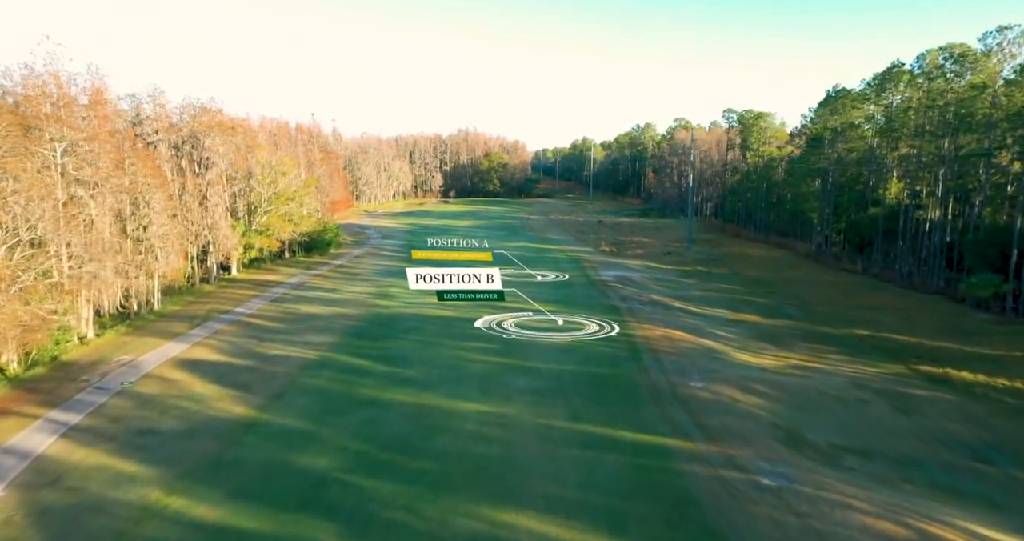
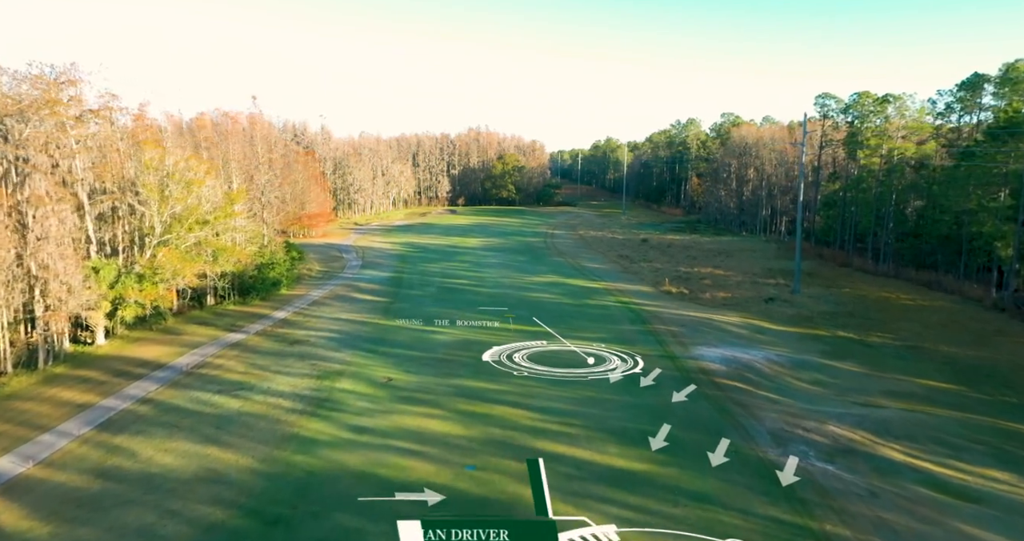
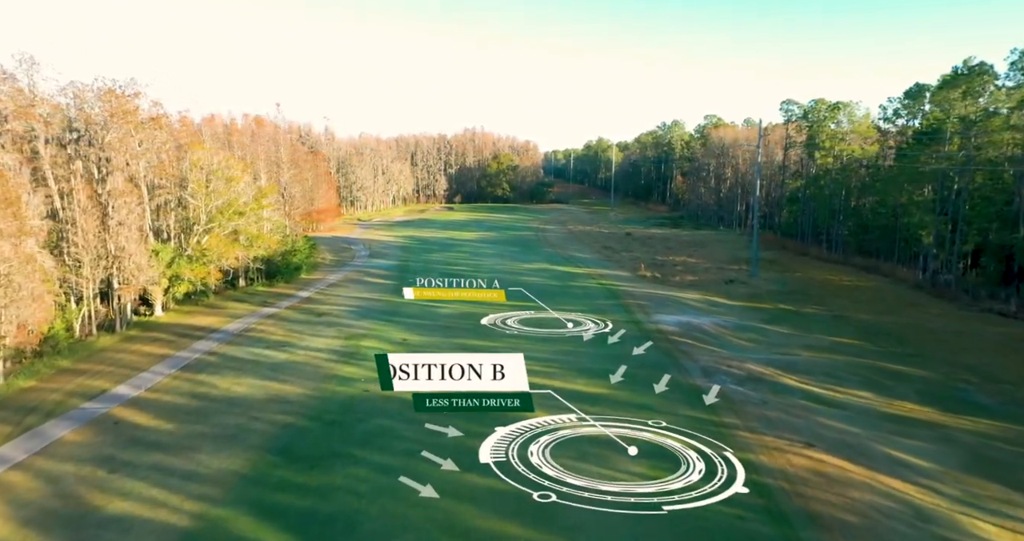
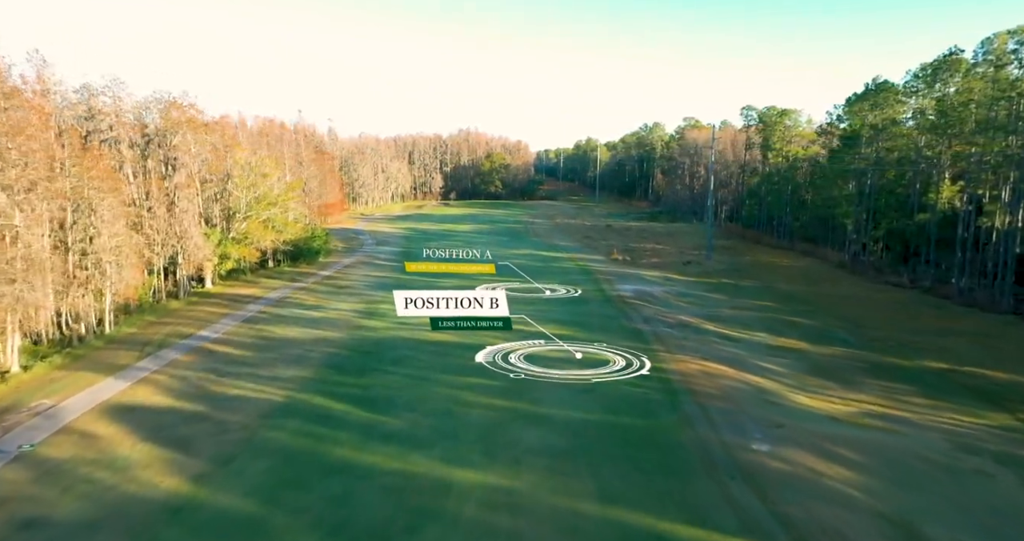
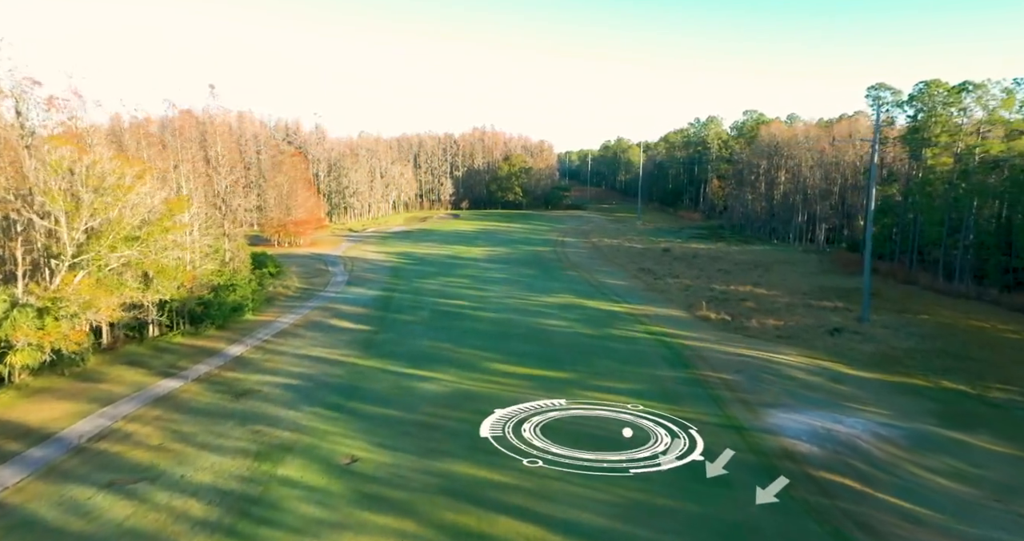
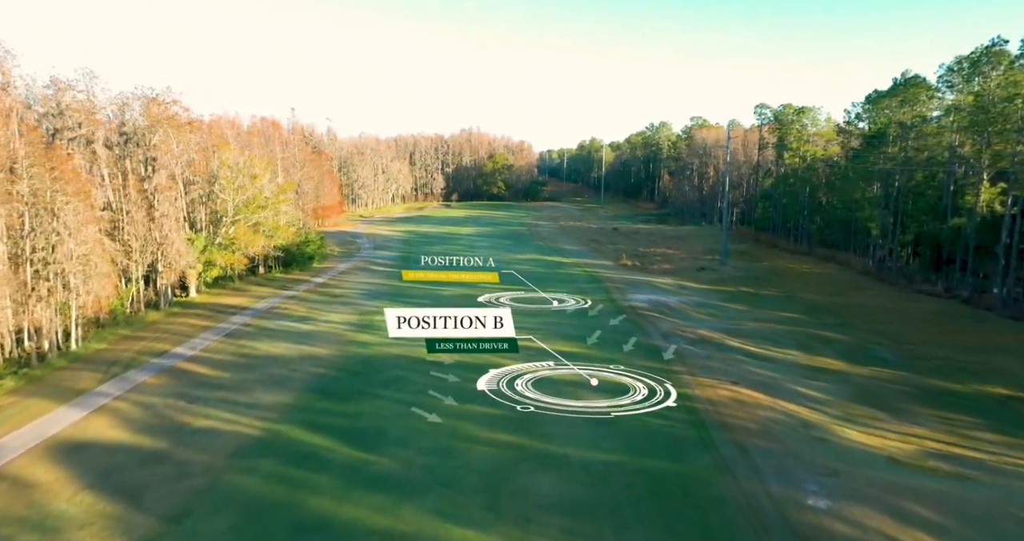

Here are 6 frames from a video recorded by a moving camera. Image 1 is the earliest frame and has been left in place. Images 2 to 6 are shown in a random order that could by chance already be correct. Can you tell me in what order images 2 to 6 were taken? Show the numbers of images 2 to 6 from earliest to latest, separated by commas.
4, 6, 3, 2, 5
